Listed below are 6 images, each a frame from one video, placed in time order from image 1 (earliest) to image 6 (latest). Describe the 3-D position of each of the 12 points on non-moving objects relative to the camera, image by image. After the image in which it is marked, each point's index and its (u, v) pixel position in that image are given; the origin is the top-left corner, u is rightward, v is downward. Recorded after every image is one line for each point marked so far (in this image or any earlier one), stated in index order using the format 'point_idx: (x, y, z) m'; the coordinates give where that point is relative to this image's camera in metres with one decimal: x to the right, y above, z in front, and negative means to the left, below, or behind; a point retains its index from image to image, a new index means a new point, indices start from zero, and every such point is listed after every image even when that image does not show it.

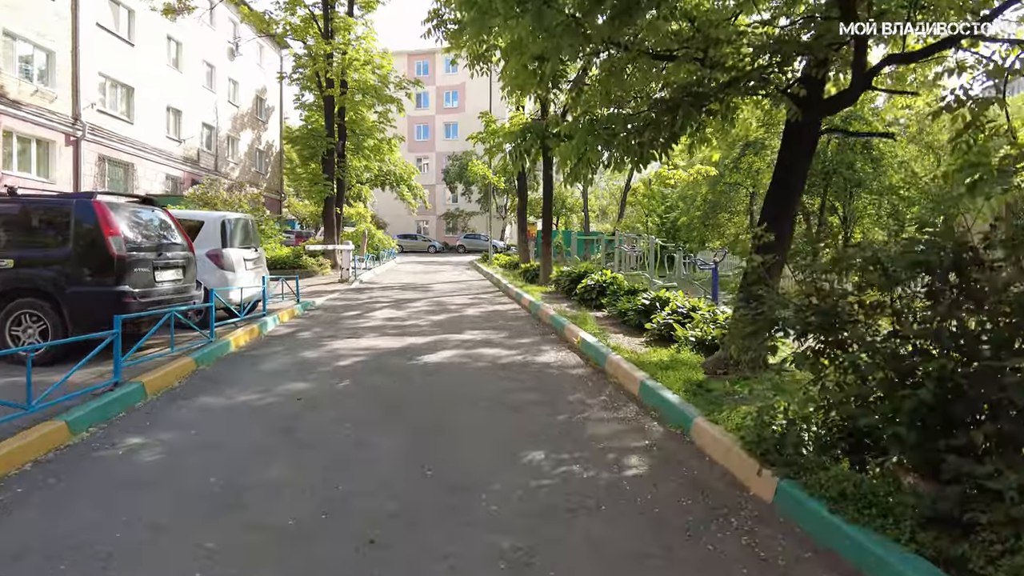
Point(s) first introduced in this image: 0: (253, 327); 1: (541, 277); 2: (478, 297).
0: (-3.2, -0.5, +8.2) m
1: (+0.7, +0.3, +17.4) m
2: (-0.7, -0.2, +13.6) m
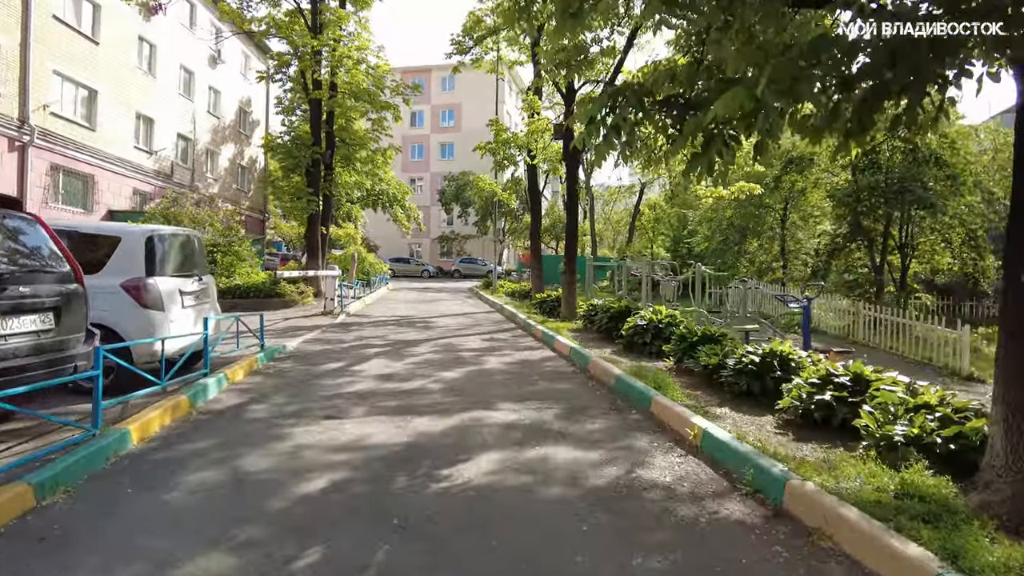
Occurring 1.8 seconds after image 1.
0: (-2.7, -0.9, +5.3) m
1: (+1.1, -0.5, +14.7) m
2: (-0.3, -0.8, +10.8) m
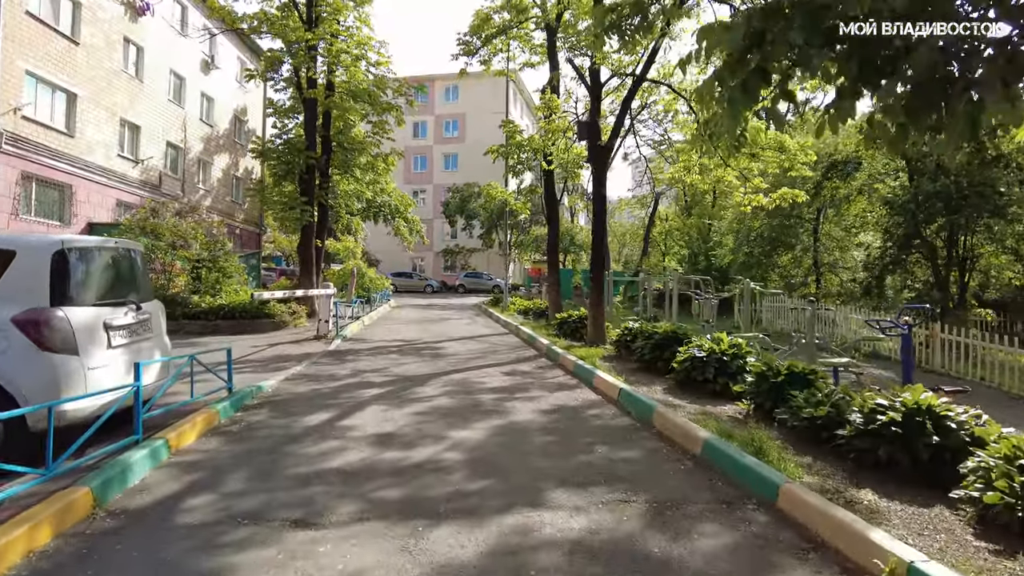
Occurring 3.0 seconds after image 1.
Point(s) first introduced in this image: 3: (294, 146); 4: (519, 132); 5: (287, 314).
0: (-2.4, -1.1, +3.5) m
1: (+1.5, -0.9, +12.9) m
2: (+0.1, -1.1, +9.0) m
3: (-5.6, +3.7, +16.9) m
4: (+0.1, +3.8, +15.8) m
5: (-5.6, -0.7, +16.2) m
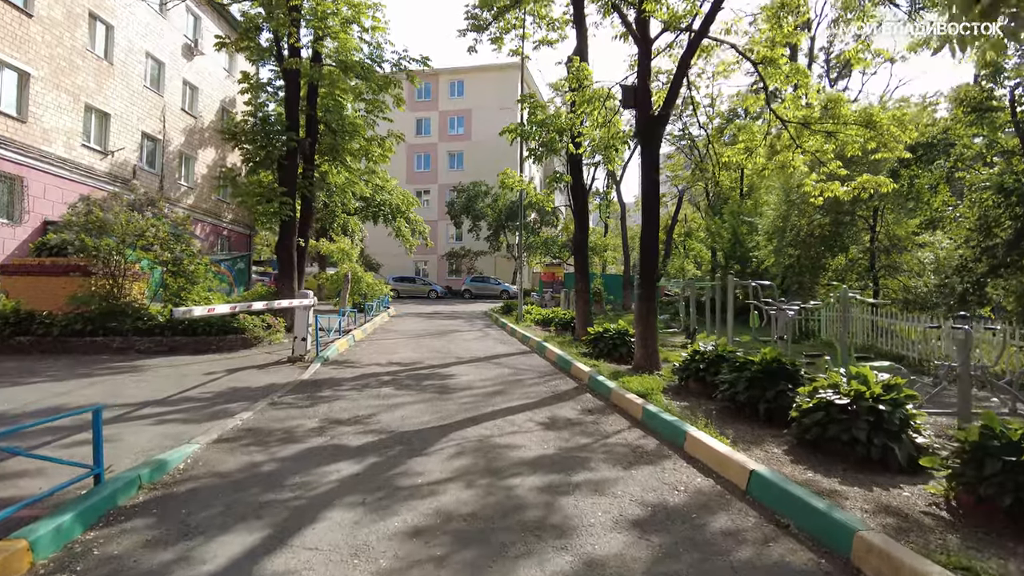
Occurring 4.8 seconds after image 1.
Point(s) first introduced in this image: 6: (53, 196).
0: (-2.0, -1.2, +0.8) m
1: (+1.9, -1.1, +10.1) m
2: (+0.4, -1.3, +6.3) m
3: (-5.2, +3.5, +14.2) m
4: (+0.6, +3.6, +13.1) m
5: (-5.1, -0.8, +13.5) m
6: (-13.3, +2.7, +18.8) m
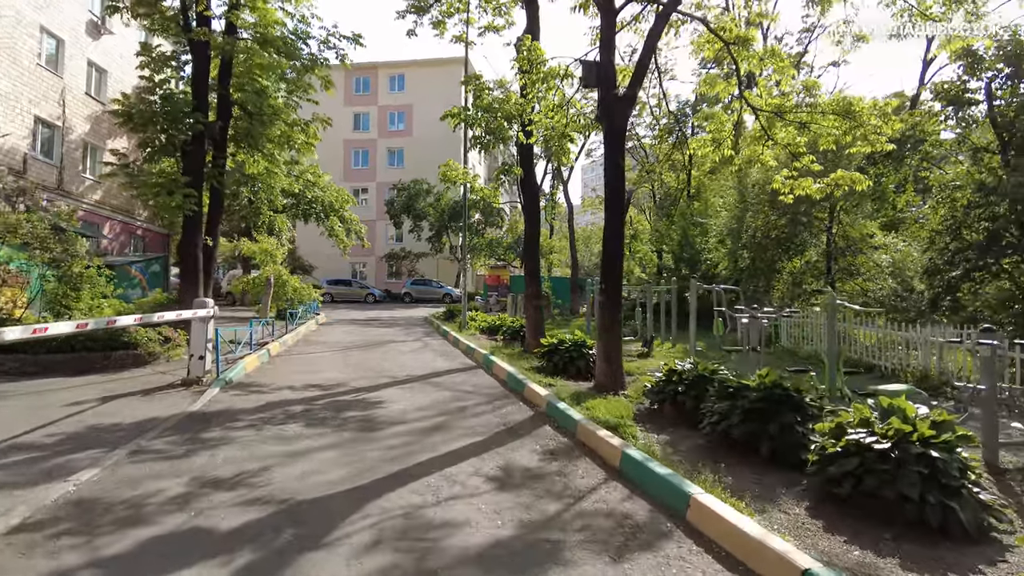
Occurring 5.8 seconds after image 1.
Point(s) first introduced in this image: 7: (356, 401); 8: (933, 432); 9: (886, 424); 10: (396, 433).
0: (-1.9, -1.3, -0.8) m
1: (+1.1, -1.1, +8.8) m
2: (0.0, -1.3, +4.8) m
3: (-6.3, +3.4, +12.3) m
4: (-0.5, +3.5, +11.6) m
5: (-6.2, -0.9, +11.5) m
6: (-14.7, +2.5, +16.1) m
7: (-1.8, -1.3, +7.3) m
8: (+2.8, -0.9, +4.3) m
9: (+2.5, -0.9, +4.4) m
10: (-1.0, -1.3, +5.9) m
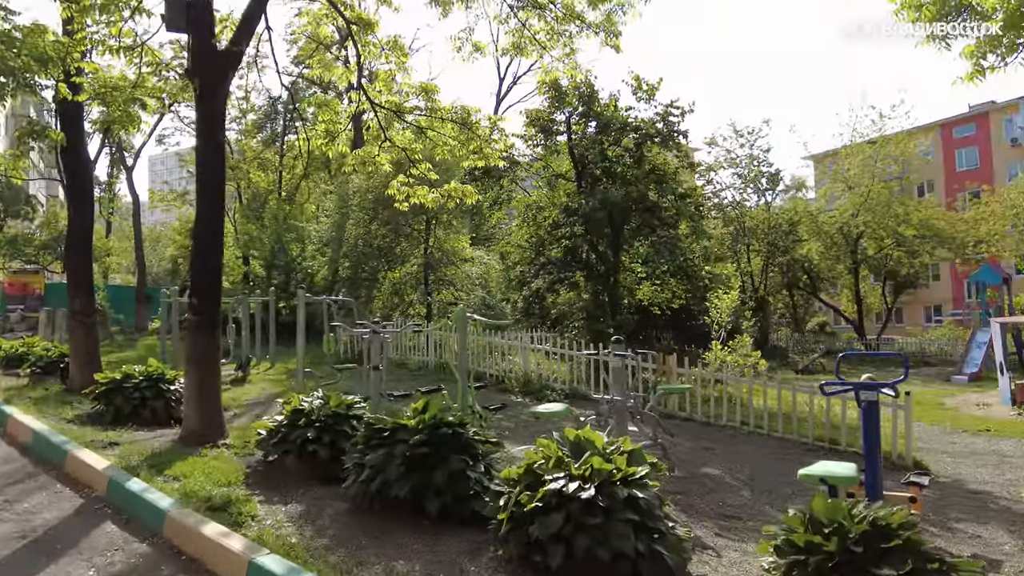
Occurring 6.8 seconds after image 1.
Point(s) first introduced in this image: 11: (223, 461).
0: (-0.2, -1.3, -3.1) m
1: (-3.2, -1.3, +6.5) m
2: (-1.9, -1.4, +2.6) m
3: (-11.3, +3.2, +5.2) m
4: (-6.2, +3.3, +8.0) m
5: (-10.8, -1.1, +4.6) m
6: (-20.5, +2.3, +3.5) m
7: (-4.7, -1.4, +3.6) m
8: (+0.7, -1.0, +3.8) m
9: (+0.4, -1.0, +3.7) m
10: (-3.4, -1.4, +2.9) m
11: (-2.4, -1.4, +5.5) m
